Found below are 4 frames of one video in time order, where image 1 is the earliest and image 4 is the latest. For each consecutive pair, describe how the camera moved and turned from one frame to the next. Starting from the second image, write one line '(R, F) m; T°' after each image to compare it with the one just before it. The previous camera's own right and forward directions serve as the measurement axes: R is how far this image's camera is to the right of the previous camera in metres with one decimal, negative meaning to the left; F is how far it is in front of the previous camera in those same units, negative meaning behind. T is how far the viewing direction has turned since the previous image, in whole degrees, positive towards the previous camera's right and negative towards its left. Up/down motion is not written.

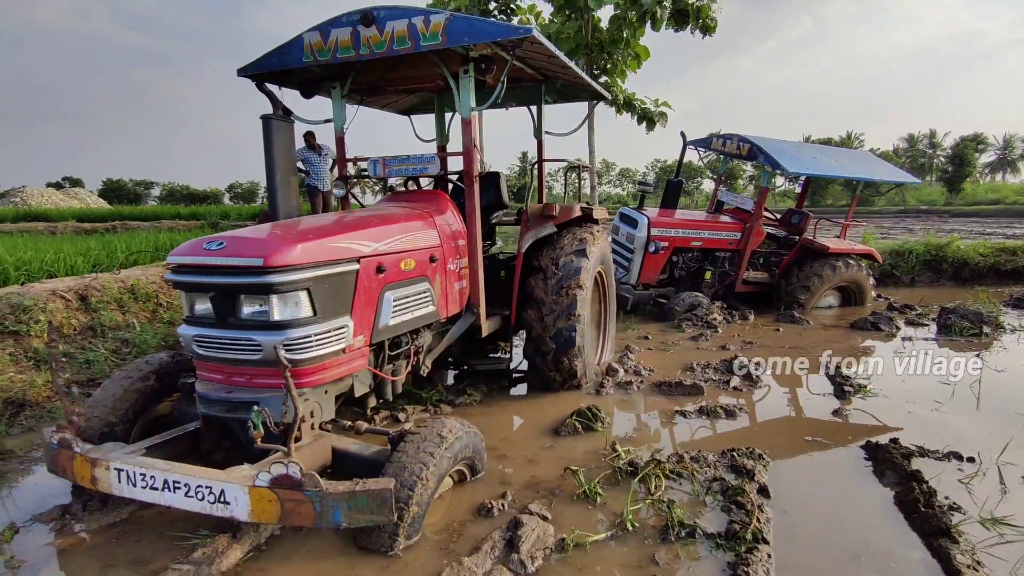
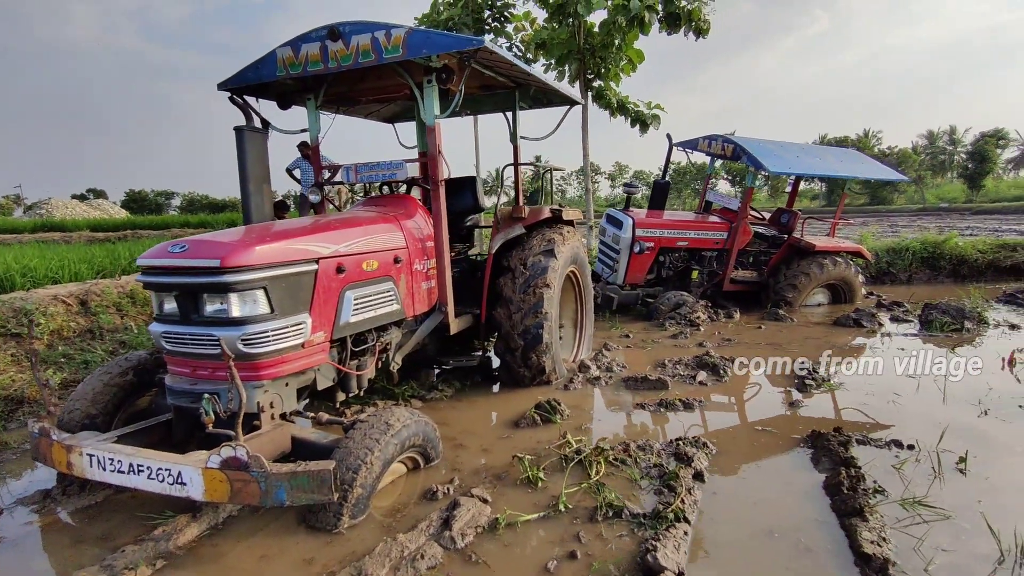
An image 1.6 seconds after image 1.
(+0.3, -0.1) m; -2°
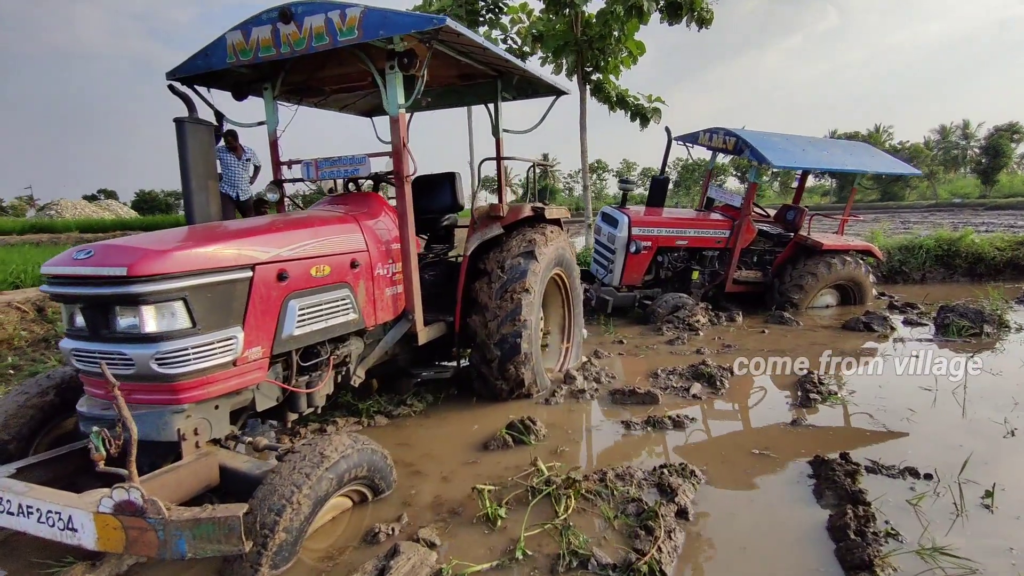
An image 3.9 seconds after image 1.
(+0.2, +0.3) m; -1°
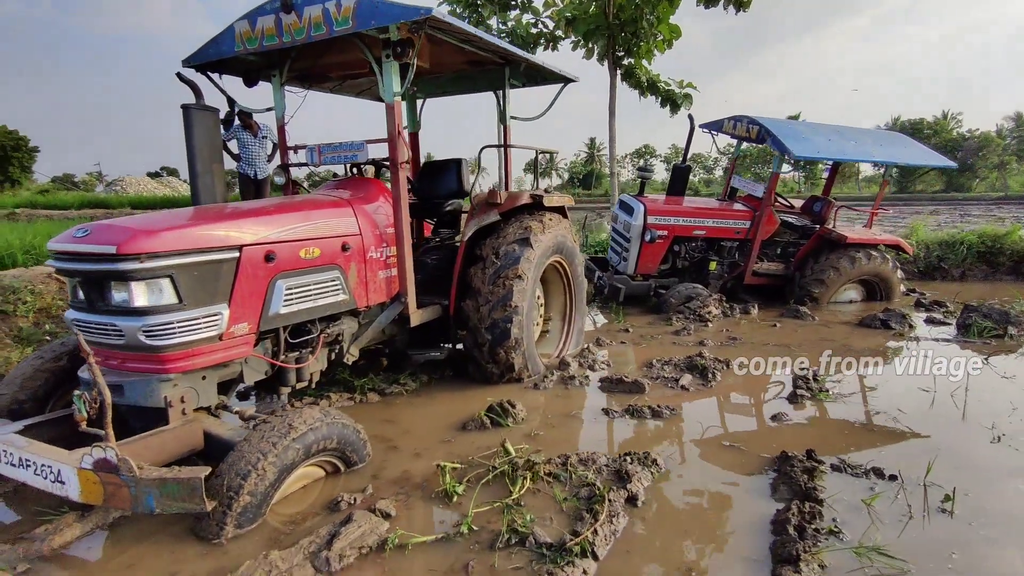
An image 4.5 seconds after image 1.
(+0.3, -0.1) m; -4°
